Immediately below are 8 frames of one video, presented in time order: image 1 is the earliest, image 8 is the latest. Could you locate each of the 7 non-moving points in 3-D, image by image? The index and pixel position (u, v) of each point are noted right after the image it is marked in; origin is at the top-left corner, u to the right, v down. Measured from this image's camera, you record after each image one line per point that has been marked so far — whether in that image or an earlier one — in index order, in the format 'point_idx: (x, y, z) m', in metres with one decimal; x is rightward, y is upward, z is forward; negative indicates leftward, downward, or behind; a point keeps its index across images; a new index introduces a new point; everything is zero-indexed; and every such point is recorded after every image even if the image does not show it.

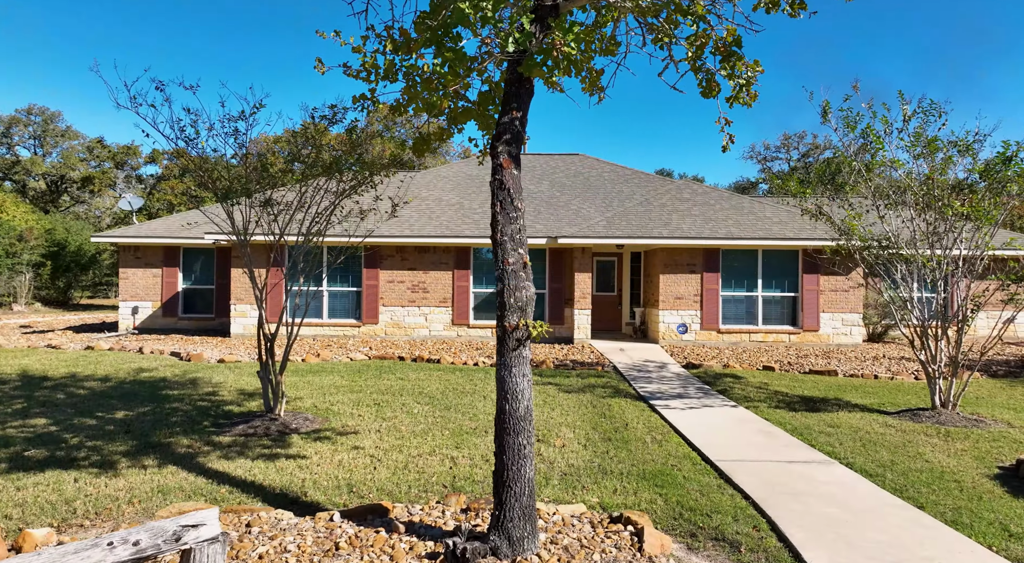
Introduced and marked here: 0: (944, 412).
0: (+5.0, -1.5, +6.9) m
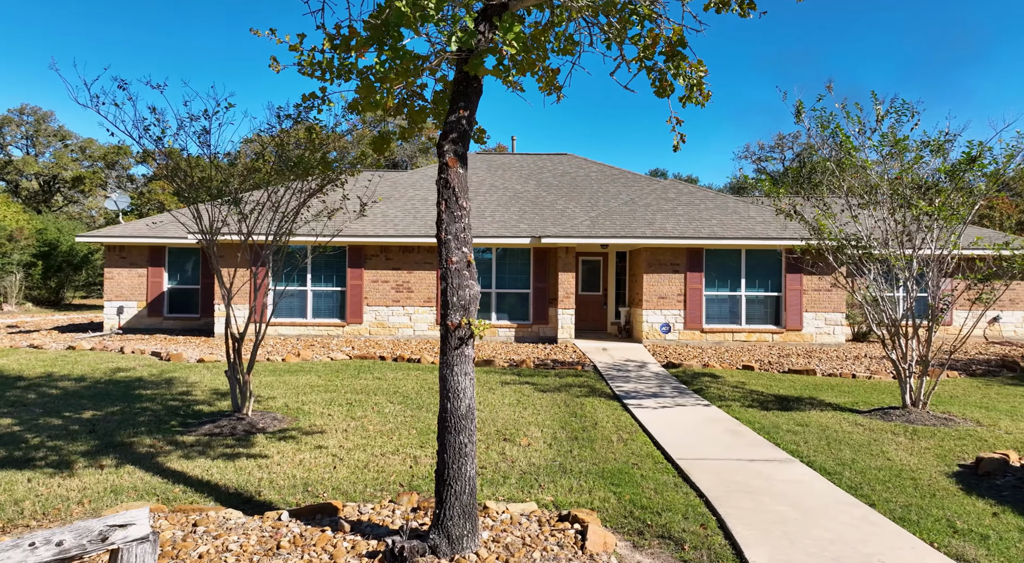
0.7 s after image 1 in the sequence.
0: (+4.6, -1.5, +7.0) m
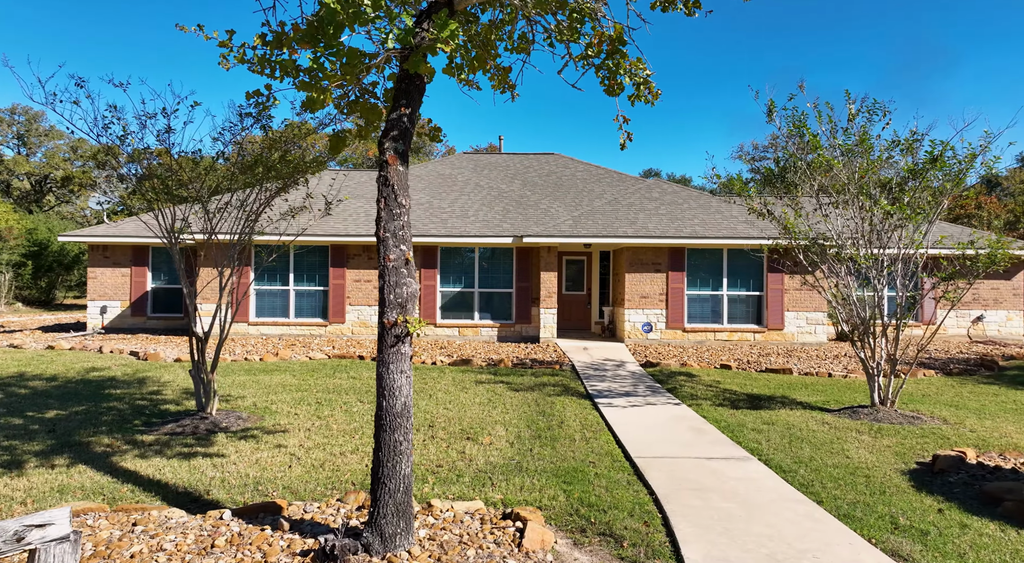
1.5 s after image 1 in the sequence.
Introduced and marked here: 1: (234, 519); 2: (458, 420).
0: (+4.3, -1.5, +7.0) m
1: (-1.6, -1.4, +3.4) m
2: (-0.6, -1.4, +6.3) m
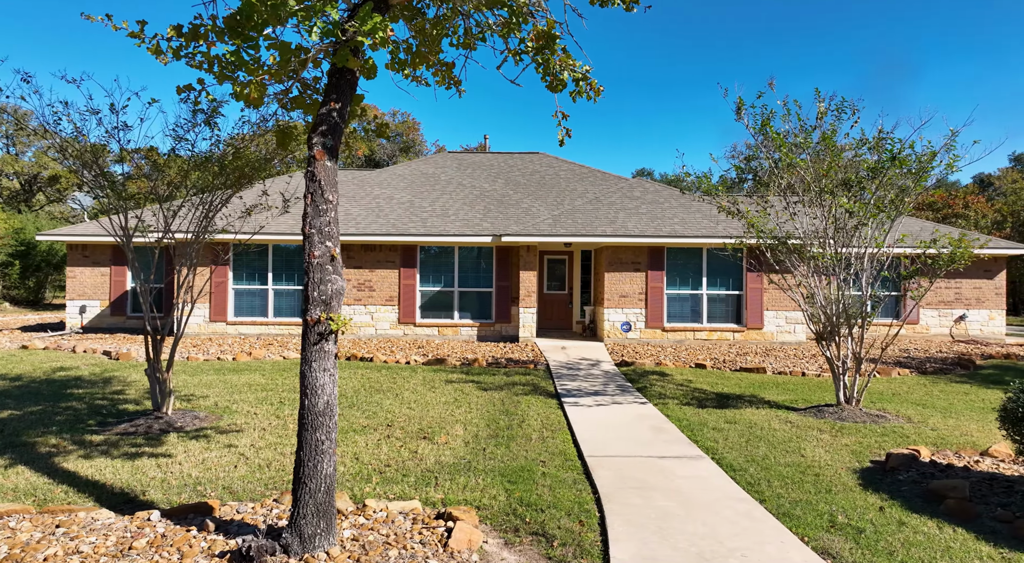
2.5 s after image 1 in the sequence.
0: (+3.9, -1.5, +7.0) m
1: (-2.0, -1.3, +3.4) m
2: (-1.0, -1.4, +6.3) m
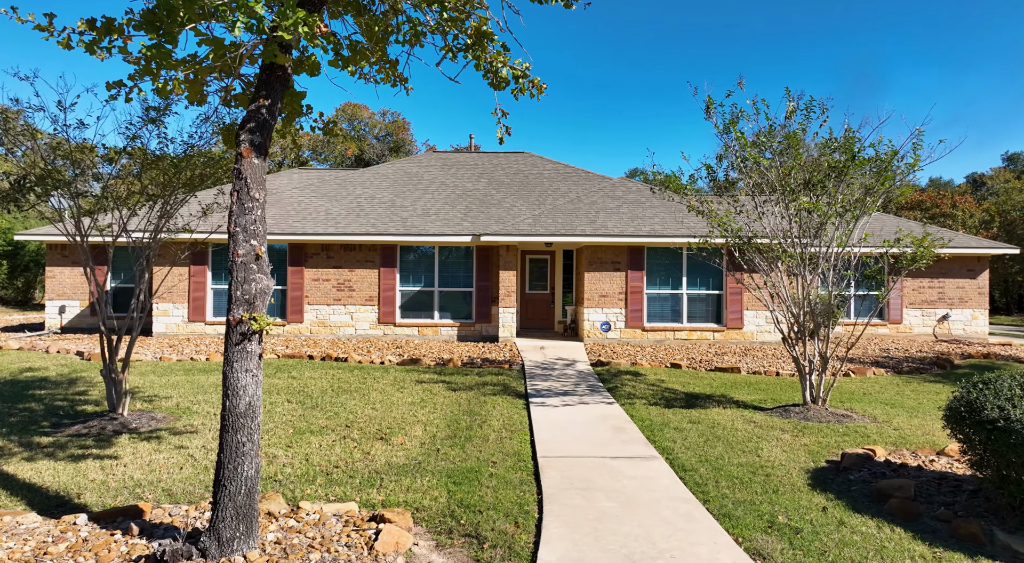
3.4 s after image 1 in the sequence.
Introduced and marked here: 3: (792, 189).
0: (+3.5, -1.5, +7.0) m
1: (-2.3, -1.3, +3.3) m
2: (-1.4, -1.4, +6.2) m
3: (+3.2, +1.1, +6.9) m
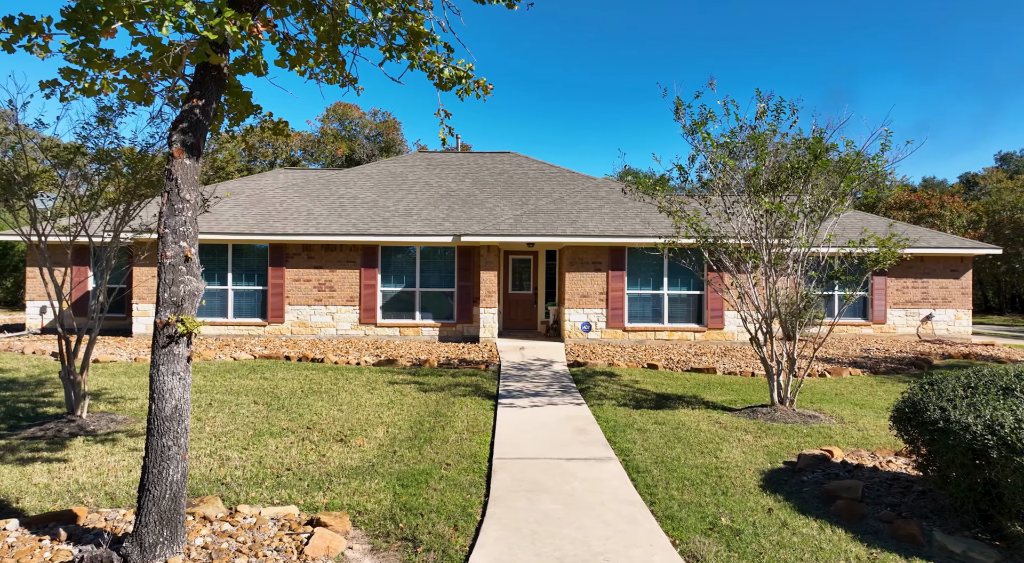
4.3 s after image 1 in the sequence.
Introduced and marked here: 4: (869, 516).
0: (+3.1, -1.5, +7.0) m
1: (-2.7, -1.3, +3.3) m
2: (-1.7, -1.4, +6.2) m
3: (+2.8, +1.0, +6.9) m
4: (+2.2, -1.5, +3.8) m
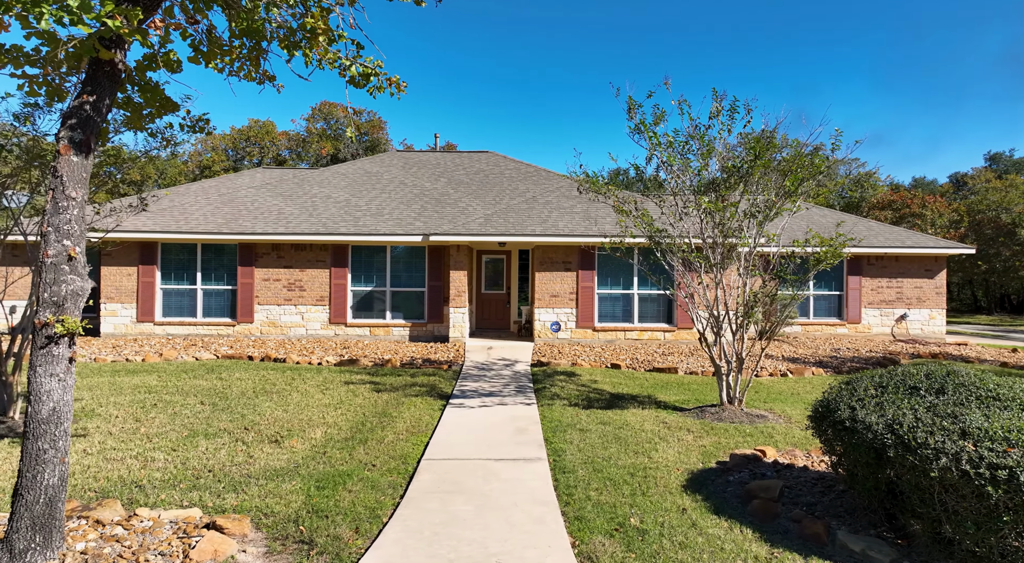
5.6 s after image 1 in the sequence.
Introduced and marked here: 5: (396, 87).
0: (+2.5, -1.5, +7.0) m
1: (-3.2, -1.3, +3.2) m
2: (-2.3, -1.4, +6.1) m
3: (+2.2, +1.1, +6.9) m
4: (+1.7, -1.5, +3.8) m
5: (-0.7, +1.2, +3.8) m
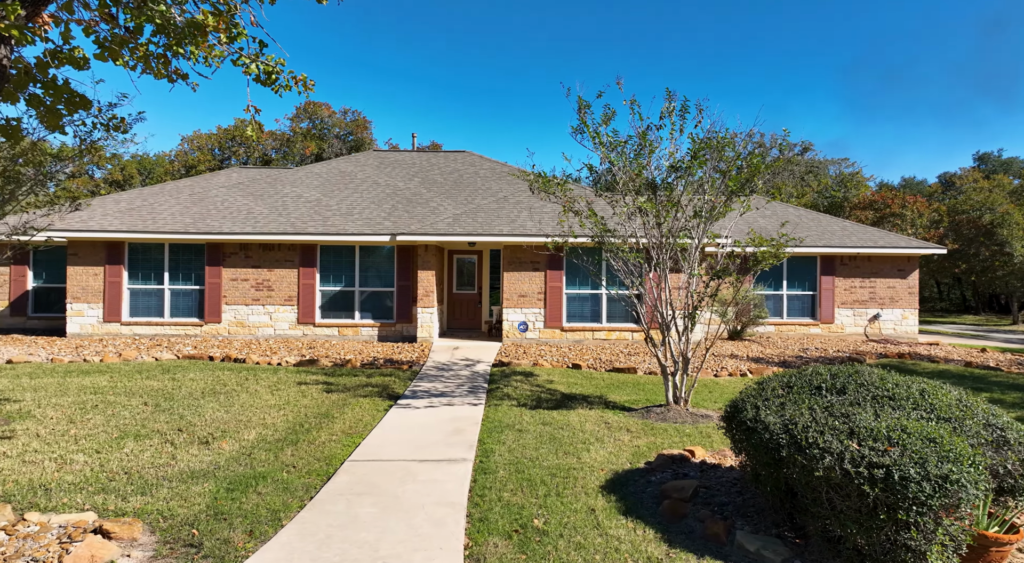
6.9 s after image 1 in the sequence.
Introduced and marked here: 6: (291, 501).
0: (+1.9, -1.5, +7.0) m
1: (-3.8, -1.3, +3.2) m
2: (-2.9, -1.4, +6.1) m
3: (+1.6, +1.1, +6.9) m
4: (+1.1, -1.5, +3.8) m
5: (-1.3, +1.2, +3.7) m
6: (-1.4, -1.4, +3.9) m
